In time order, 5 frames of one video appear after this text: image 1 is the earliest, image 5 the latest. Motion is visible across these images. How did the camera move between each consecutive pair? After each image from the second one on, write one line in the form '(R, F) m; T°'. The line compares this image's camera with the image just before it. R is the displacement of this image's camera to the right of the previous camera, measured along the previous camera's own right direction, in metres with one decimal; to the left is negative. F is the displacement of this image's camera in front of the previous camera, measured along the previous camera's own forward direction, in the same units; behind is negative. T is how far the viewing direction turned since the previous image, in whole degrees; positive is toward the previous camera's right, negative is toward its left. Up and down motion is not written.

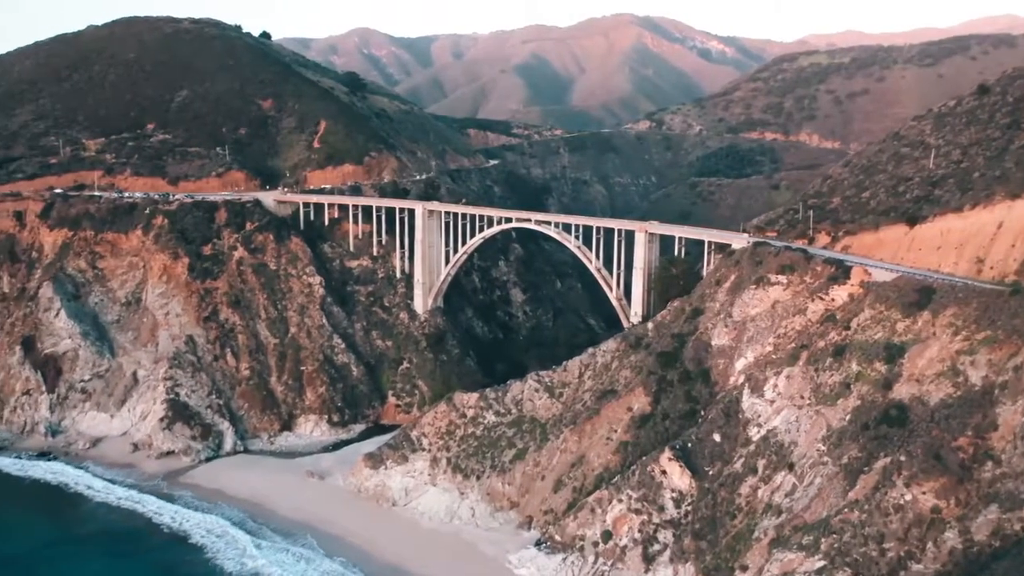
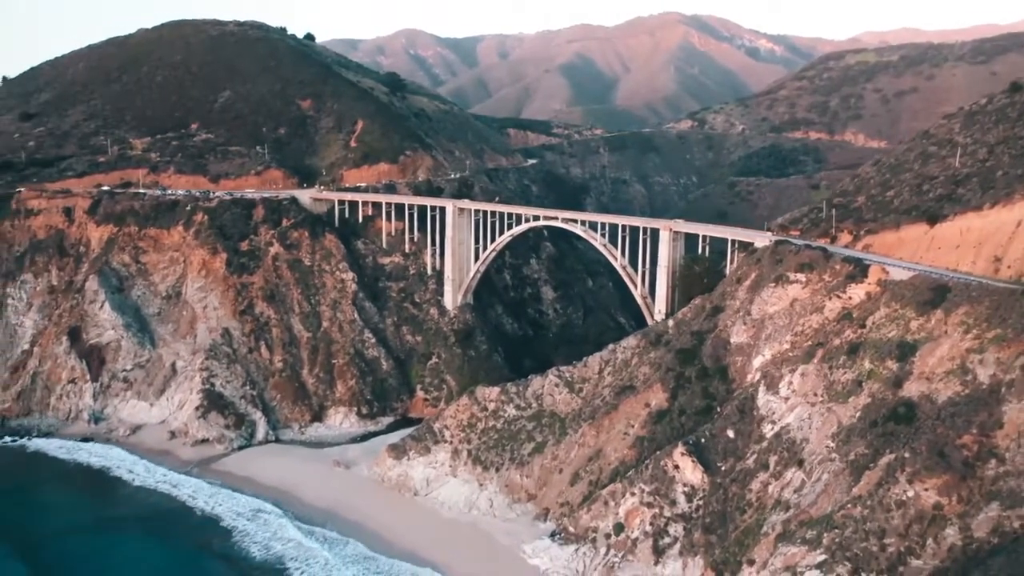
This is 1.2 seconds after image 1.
(+1.2, -0.7) m; -3°
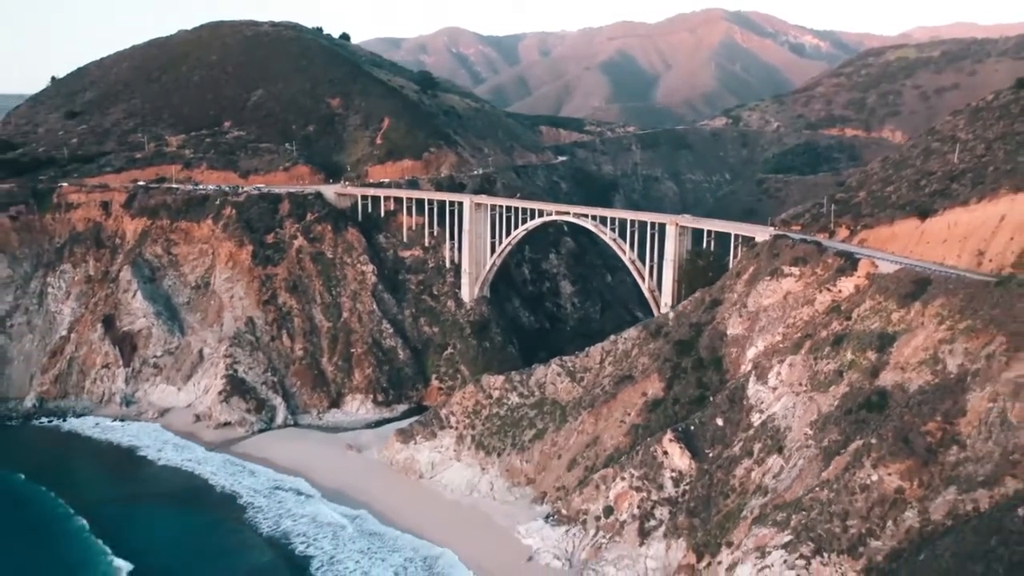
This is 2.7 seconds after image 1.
(+2.0, -1.3) m; -3°
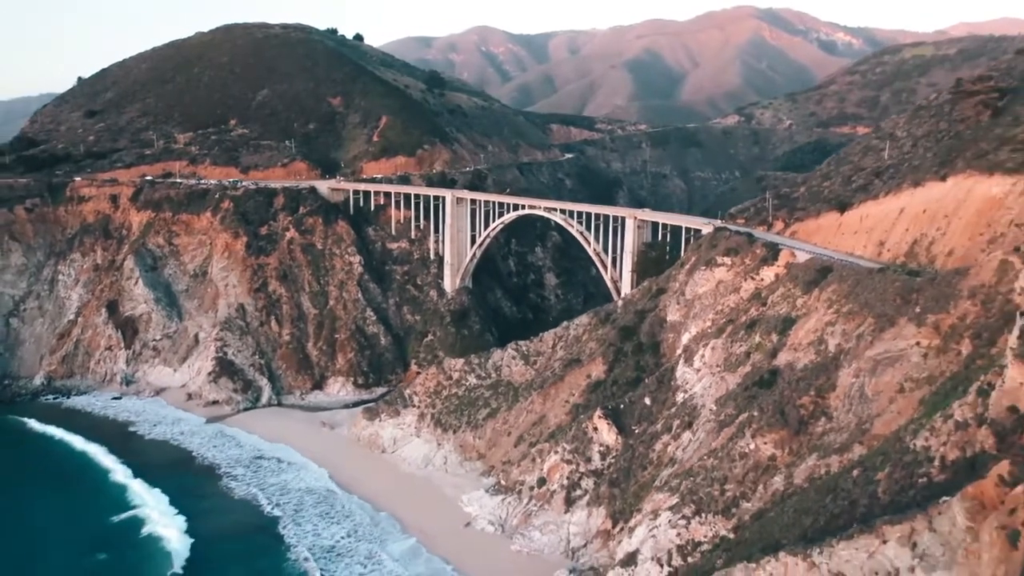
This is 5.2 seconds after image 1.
(+4.2, -2.7) m; -2°
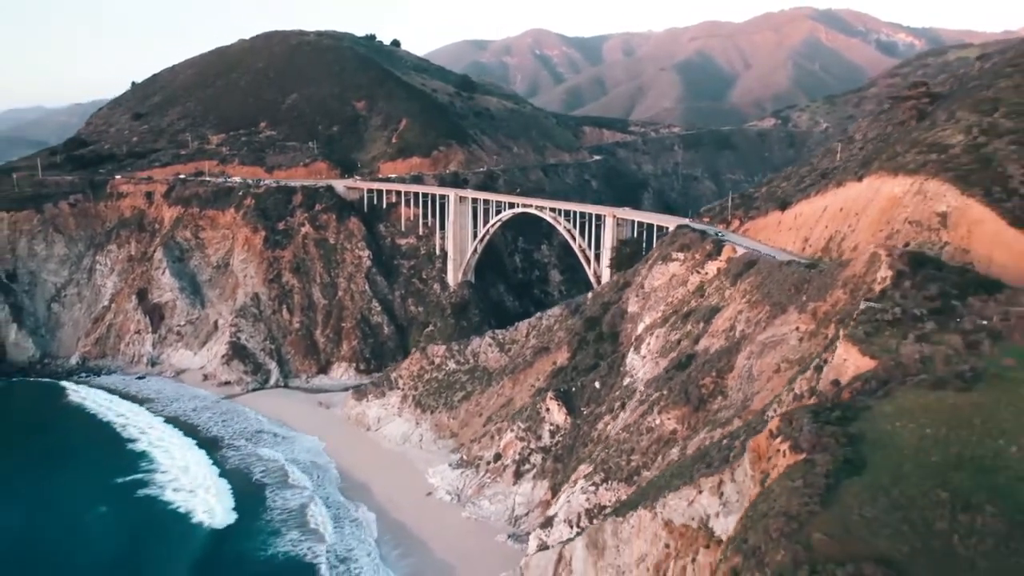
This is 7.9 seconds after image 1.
(+4.8, -3.0) m; -4°
